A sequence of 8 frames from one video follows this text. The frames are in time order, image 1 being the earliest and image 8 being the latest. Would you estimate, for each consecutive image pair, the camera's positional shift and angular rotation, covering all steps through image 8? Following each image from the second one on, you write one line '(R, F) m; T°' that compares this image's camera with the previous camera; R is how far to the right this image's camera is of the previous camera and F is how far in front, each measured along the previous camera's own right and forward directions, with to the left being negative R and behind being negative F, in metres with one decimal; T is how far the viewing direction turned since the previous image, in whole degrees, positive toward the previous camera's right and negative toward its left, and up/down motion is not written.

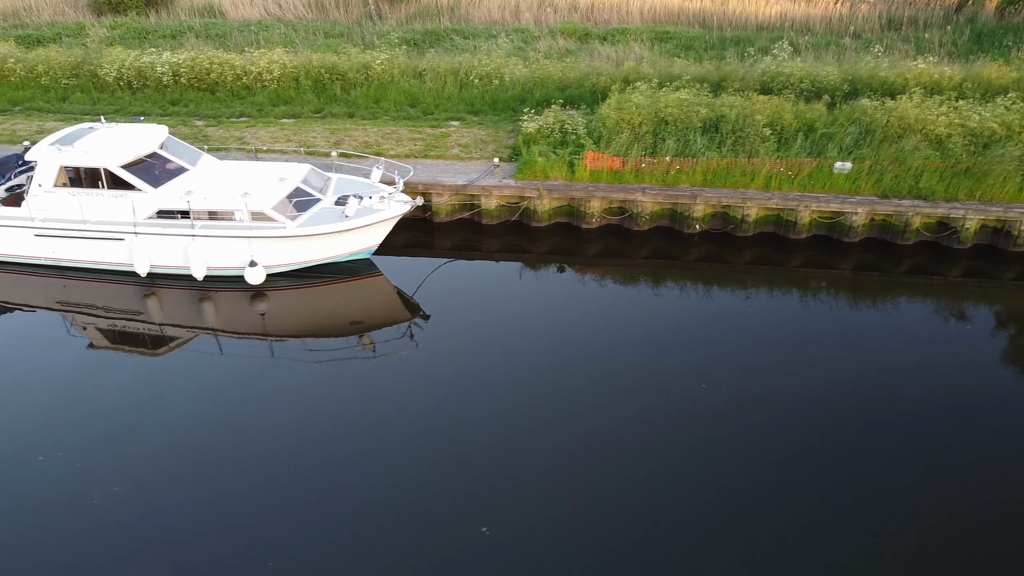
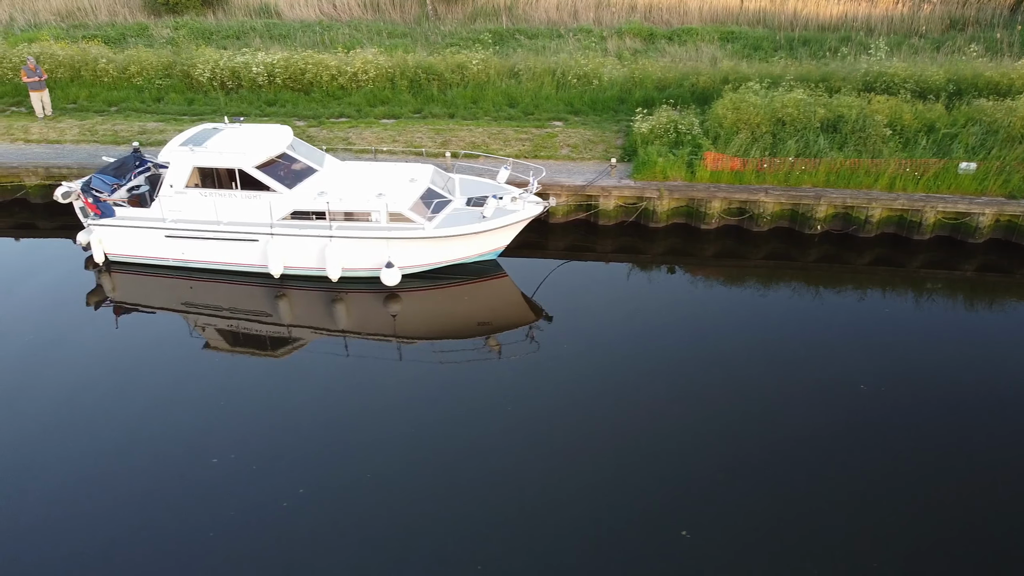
(-1.8, +0.1) m; 0°
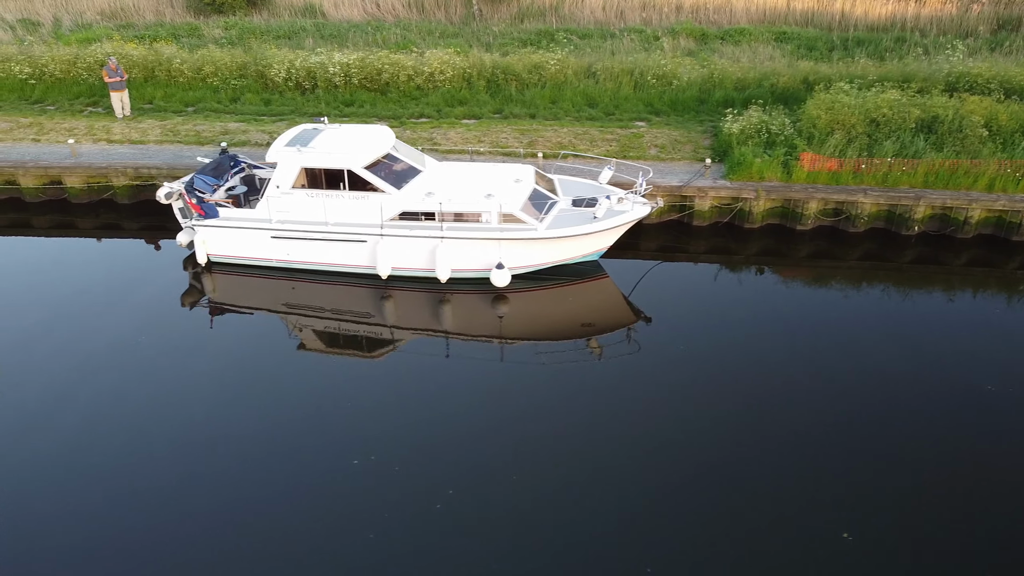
(-1.5, 0.0) m; 0°
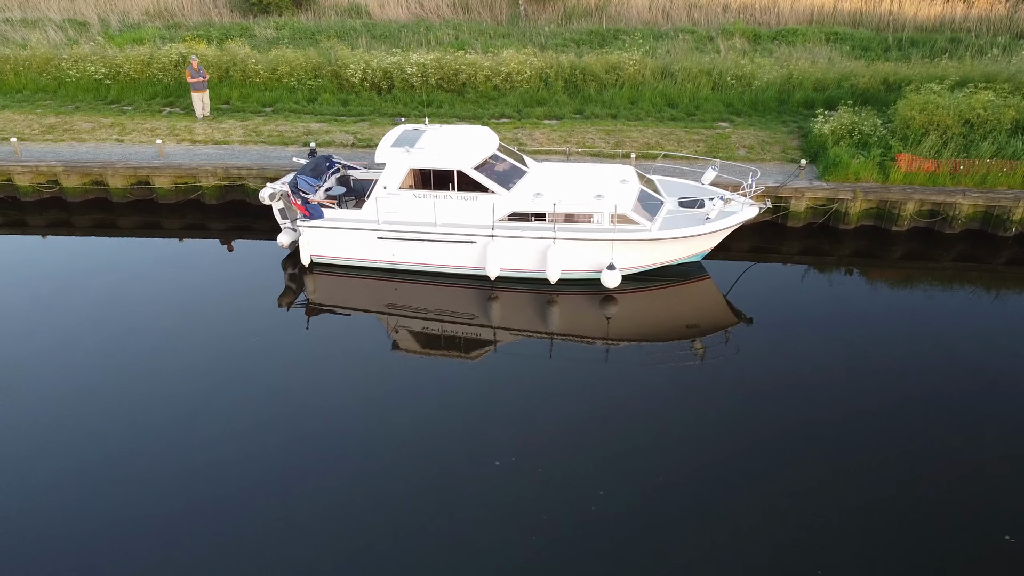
(-1.5, 0.0) m; 0°
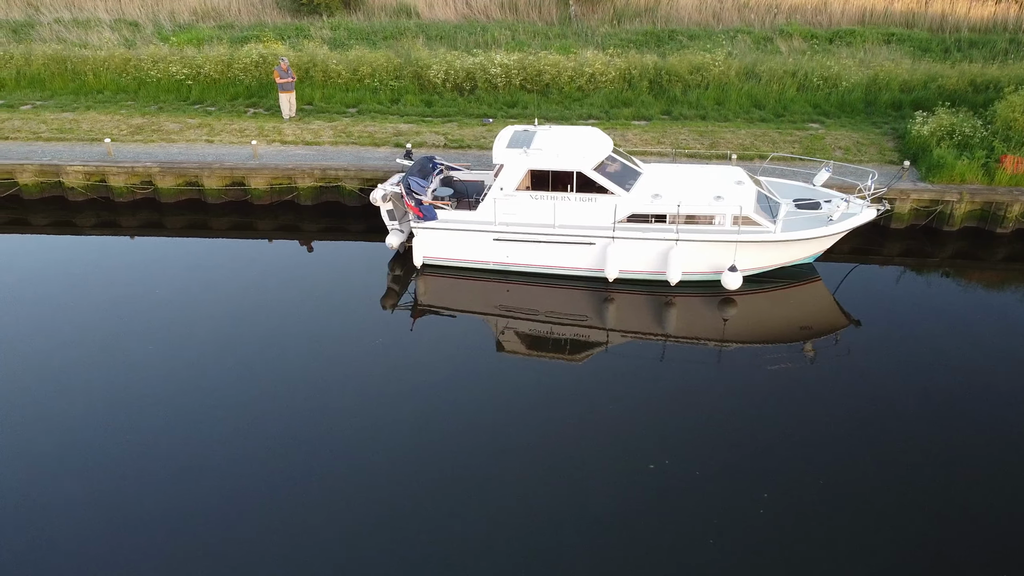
(-1.6, 0.0) m; 0°
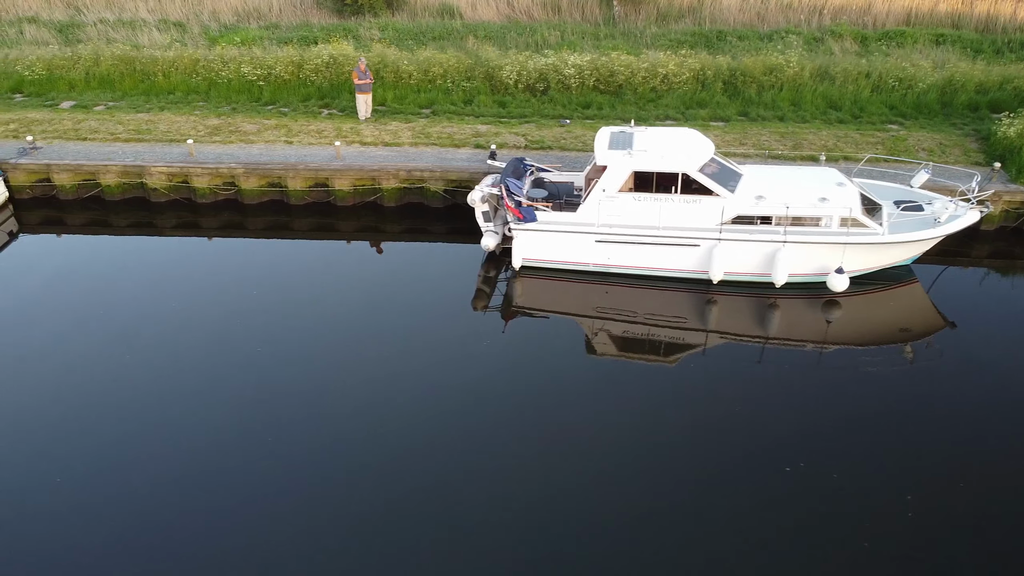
(-1.4, 0.0) m; 0°
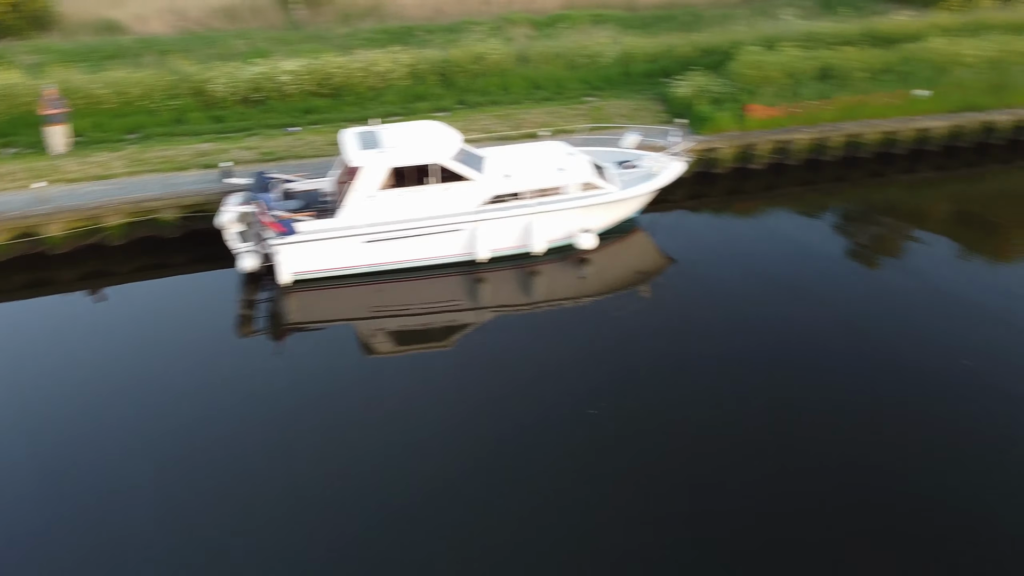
(-0.9, 0.0) m; +20°
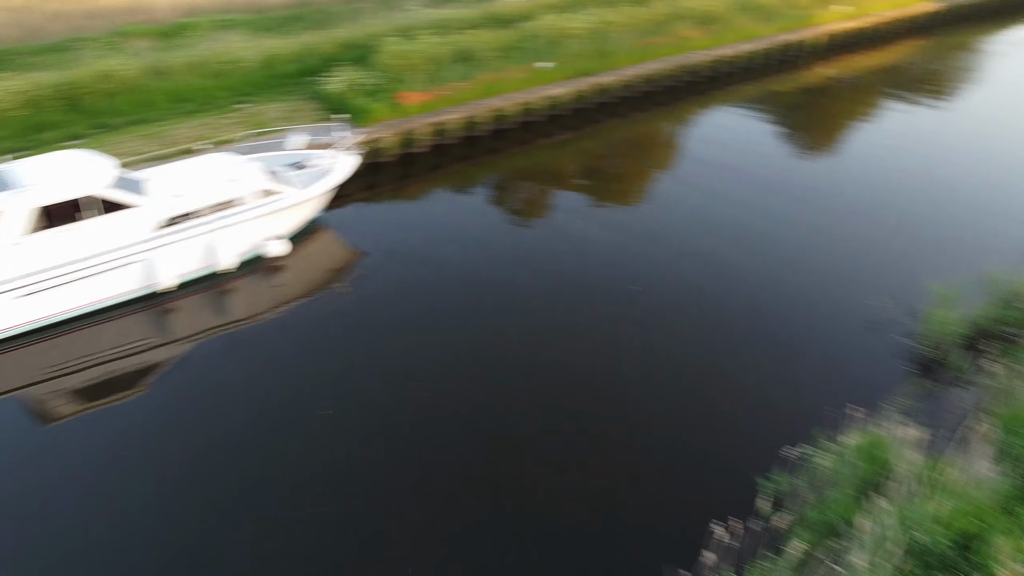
(-0.3, -0.1) m; +22°
